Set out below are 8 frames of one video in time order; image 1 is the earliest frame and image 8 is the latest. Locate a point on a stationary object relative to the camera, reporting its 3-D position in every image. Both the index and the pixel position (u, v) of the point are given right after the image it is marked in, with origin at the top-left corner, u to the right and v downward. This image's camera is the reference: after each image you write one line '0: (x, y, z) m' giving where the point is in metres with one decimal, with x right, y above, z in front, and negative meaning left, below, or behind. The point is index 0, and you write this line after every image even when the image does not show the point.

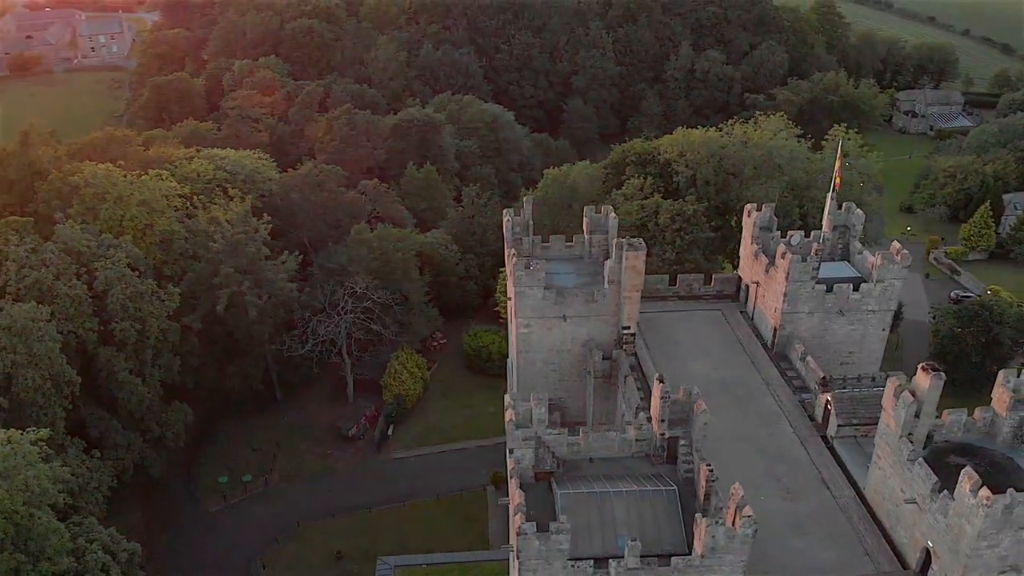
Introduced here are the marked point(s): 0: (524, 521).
0: (+0.3, -5.3, +19.5) m
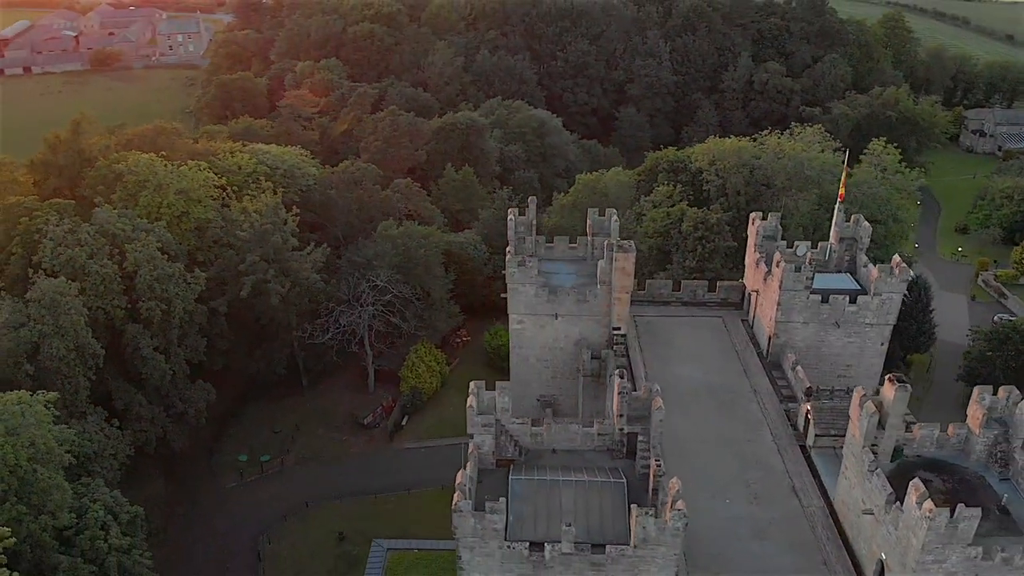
0: (-1.2, -5.0, +20.4) m
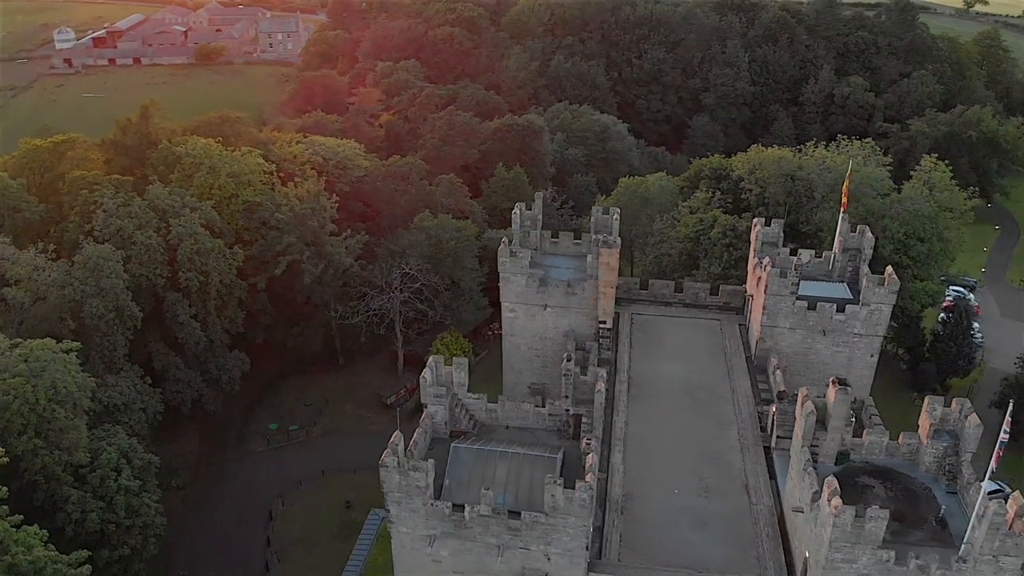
0: (-3.2, -4.3, +22.1) m
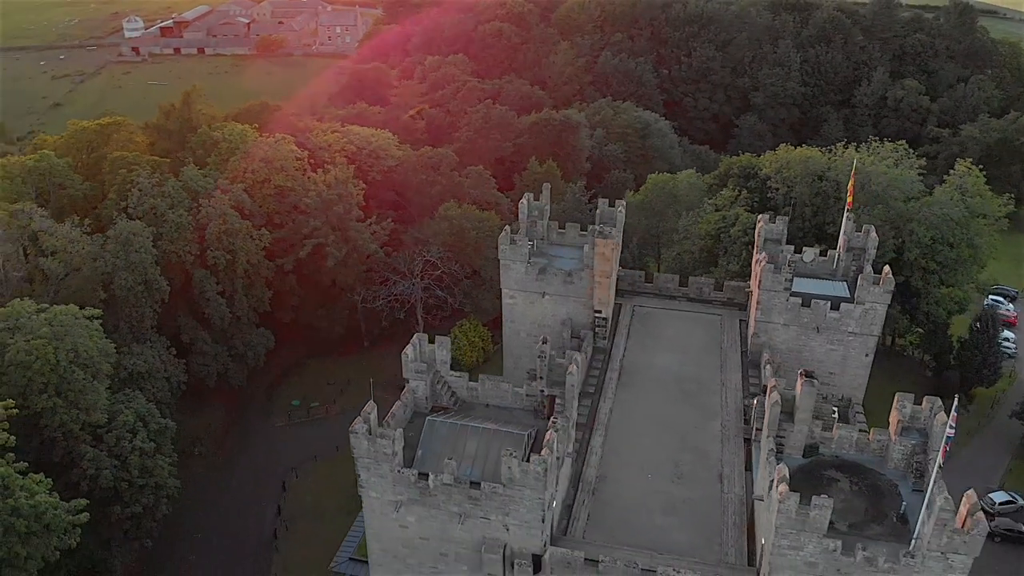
0: (-4.2, -3.7, +23.3) m
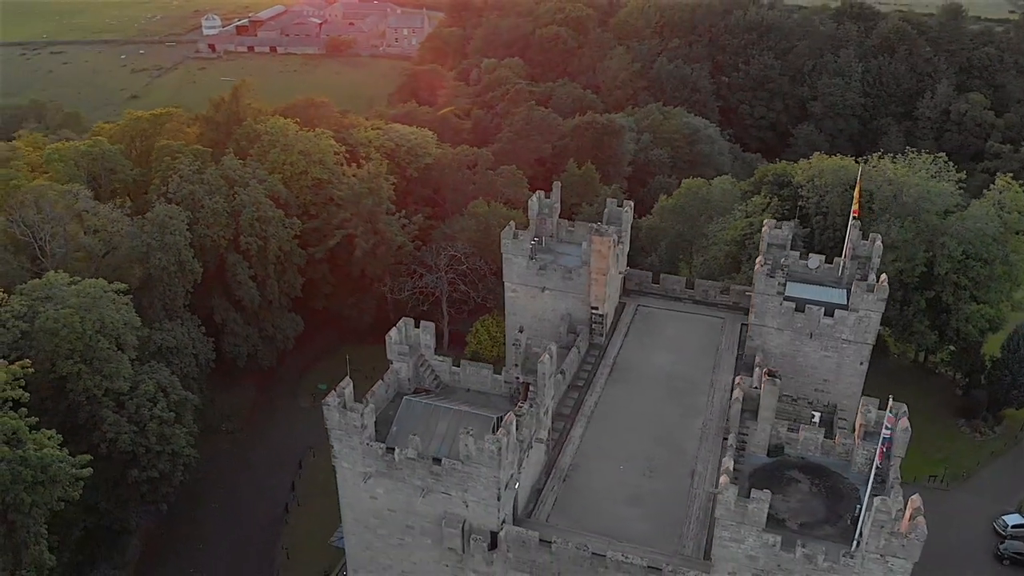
0: (-5.2, -3.1, +24.7) m
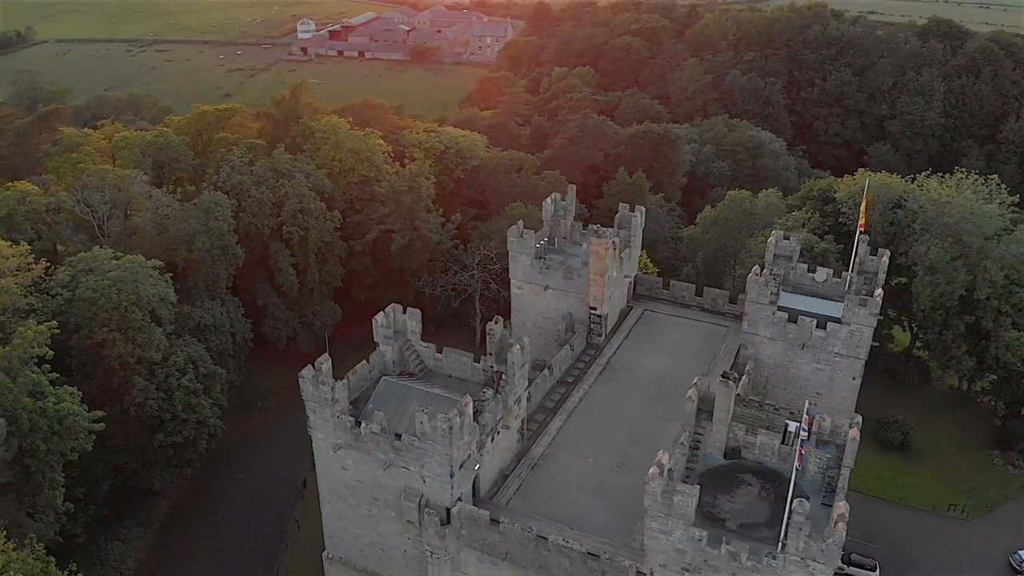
0: (-6.4, -2.5, +26.5) m
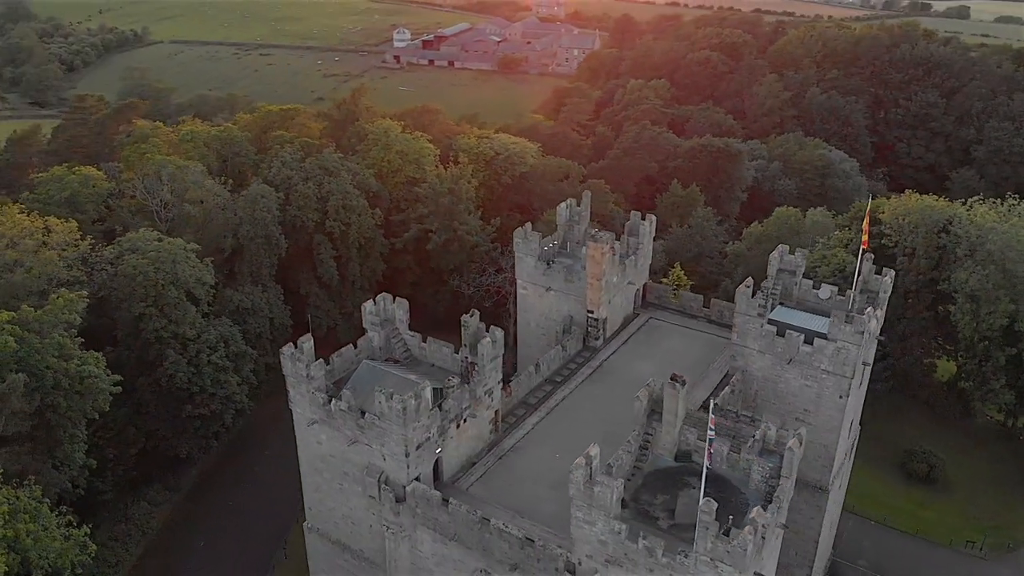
0: (-7.5, -2.0, +28.5) m
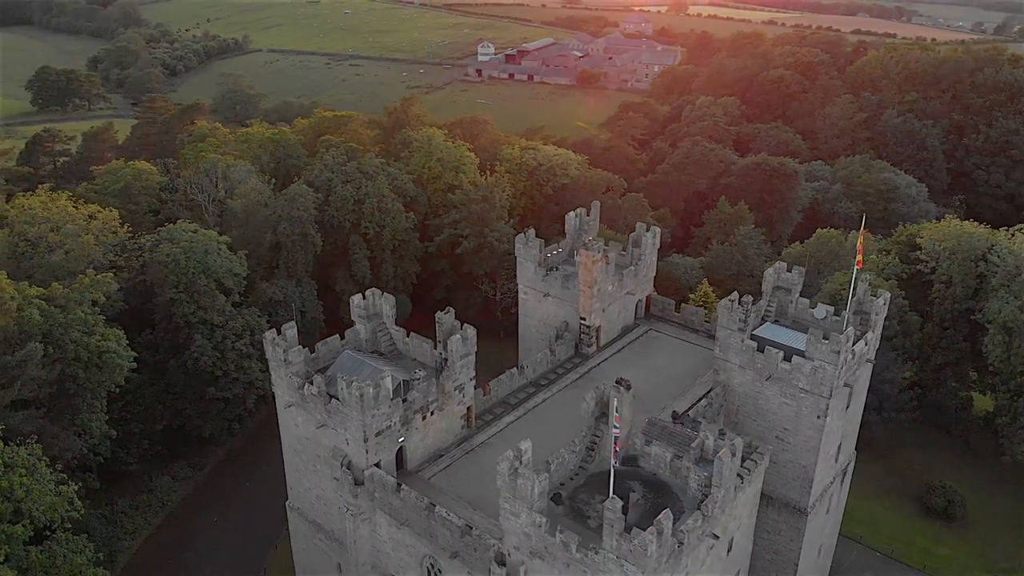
0: (-8.7, -1.6, +30.4) m
